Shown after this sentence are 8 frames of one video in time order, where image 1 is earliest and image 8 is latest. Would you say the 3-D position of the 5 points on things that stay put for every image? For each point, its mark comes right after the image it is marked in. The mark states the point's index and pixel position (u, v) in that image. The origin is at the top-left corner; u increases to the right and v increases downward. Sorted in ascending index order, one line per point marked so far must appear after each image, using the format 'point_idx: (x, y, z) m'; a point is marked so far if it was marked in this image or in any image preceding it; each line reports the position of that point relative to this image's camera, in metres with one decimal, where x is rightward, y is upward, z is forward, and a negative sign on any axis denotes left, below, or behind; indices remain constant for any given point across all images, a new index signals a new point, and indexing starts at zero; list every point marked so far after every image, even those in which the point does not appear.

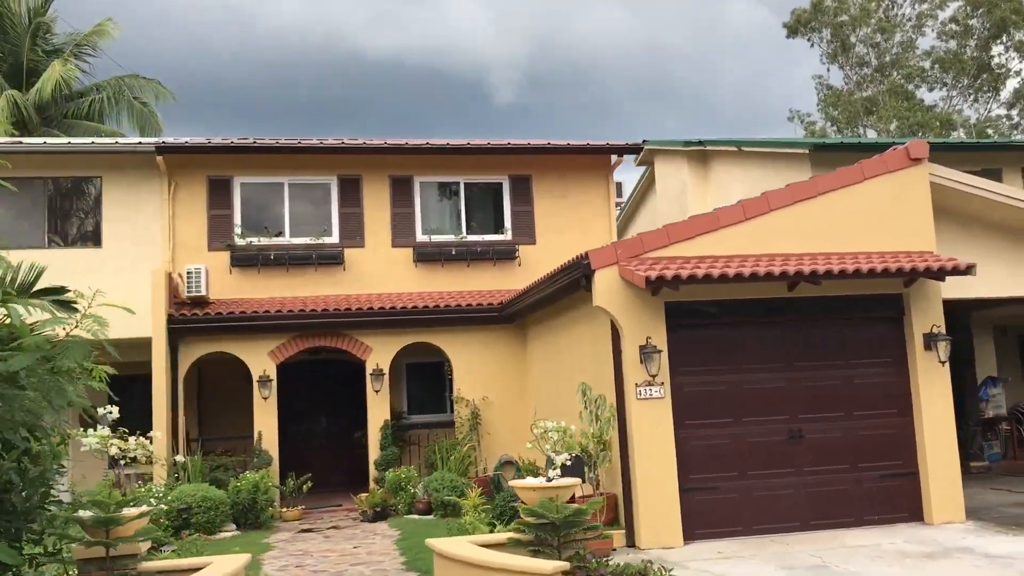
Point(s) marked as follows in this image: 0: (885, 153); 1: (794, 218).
0: (+4.8, +1.7, +10.2) m
1: (+3.6, +0.9, +9.9) m
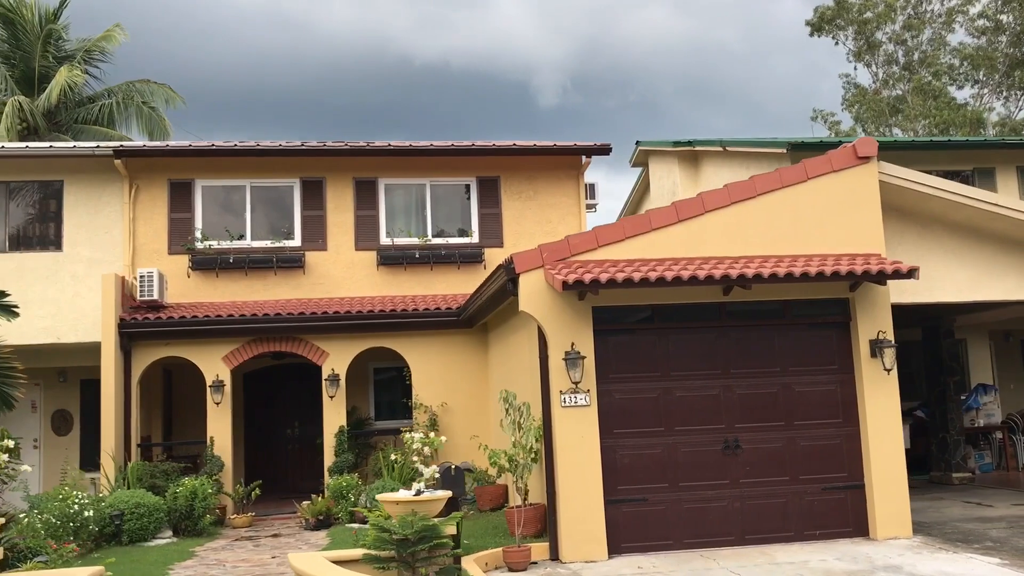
0: (+3.9, +1.7, +9.8) m
1: (+2.6, +0.8, +9.5) m
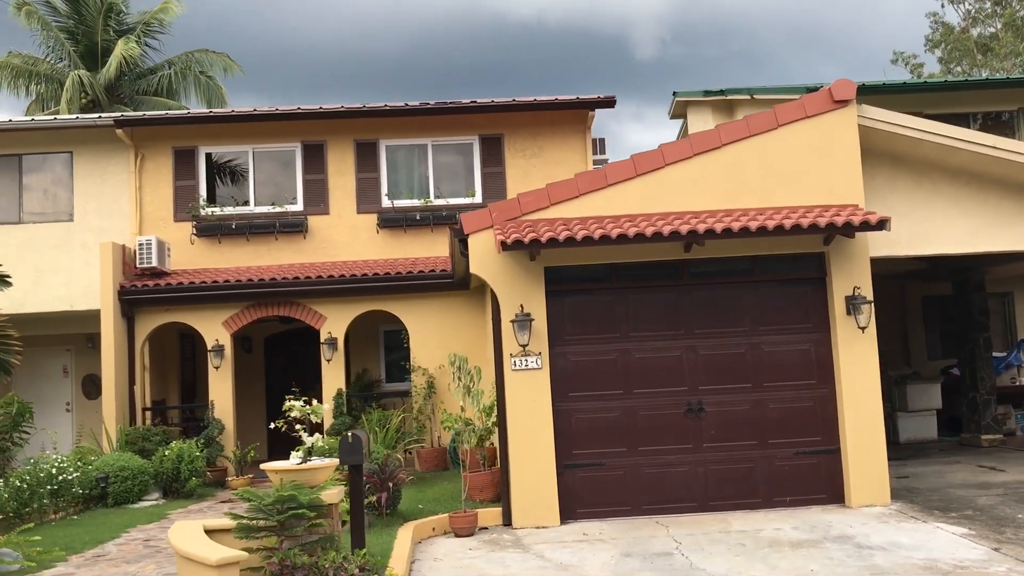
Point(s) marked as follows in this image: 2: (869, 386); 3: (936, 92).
0: (+3.3, +2.2, +9.1) m
1: (+2.1, +1.3, +9.0) m
2: (+4.0, -1.1, +8.8) m
3: (+7.7, +3.6, +14.2) m
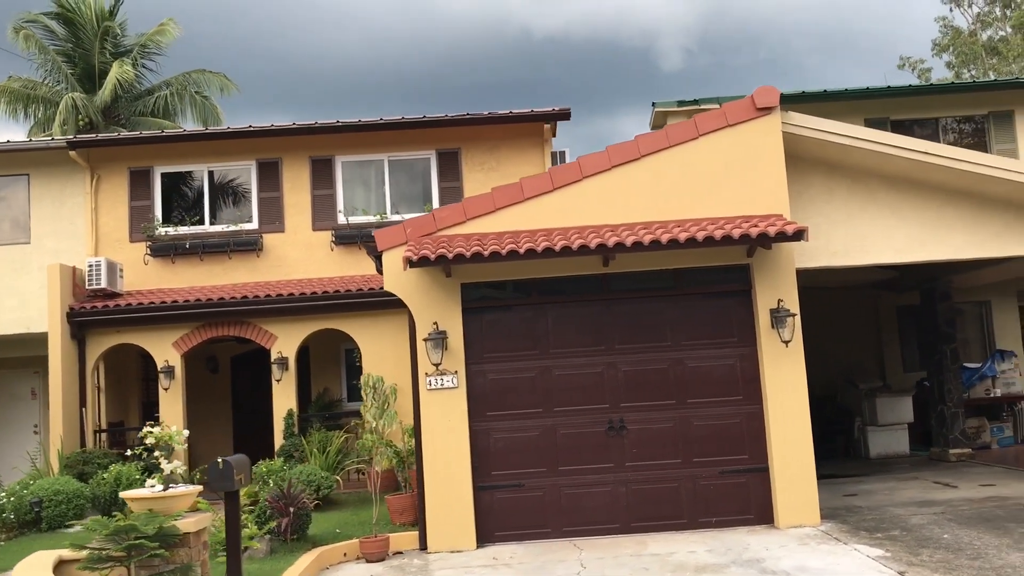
0: (+2.4, +2.1, +8.8) m
1: (+1.1, +1.2, +8.8) m
2: (+3.1, -1.2, +8.5) m
3: (+6.8, +3.4, +14.0) m
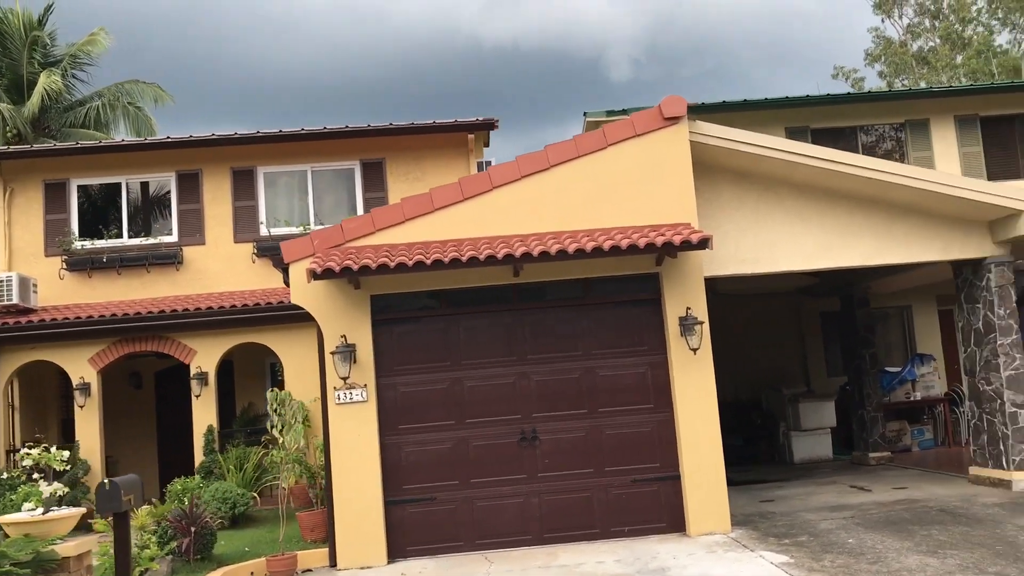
0: (+1.4, +2.0, +8.9) m
1: (+0.1, +1.0, +8.8) m
2: (+2.1, -1.3, +8.6) m
3: (+5.5, +3.3, +14.3) m
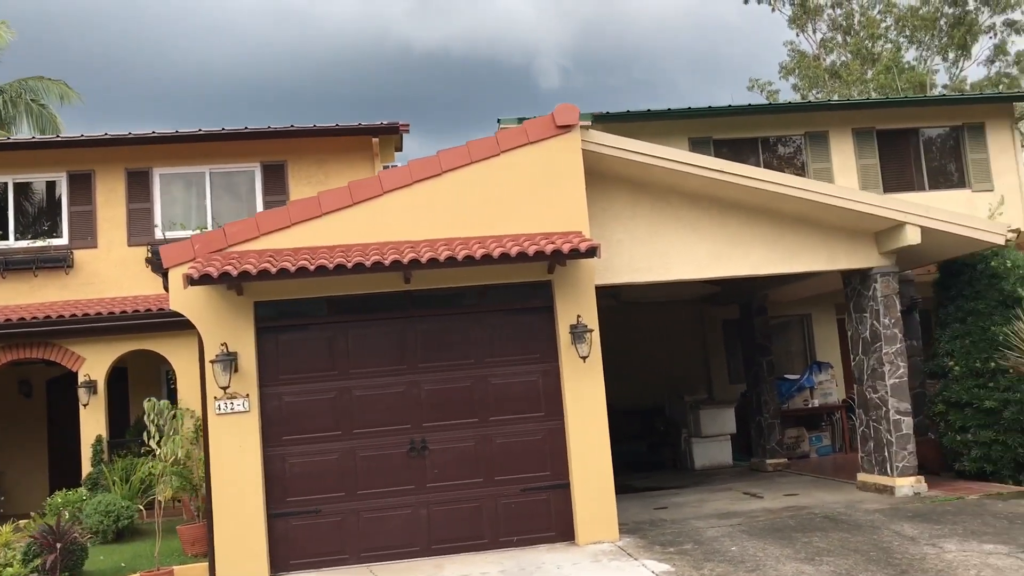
0: (+0.2, +1.9, +8.9) m
1: (-1.1, +1.0, +8.7) m
2: (+0.9, -1.4, +8.6) m
3: (+3.8, +3.1, +14.6) m
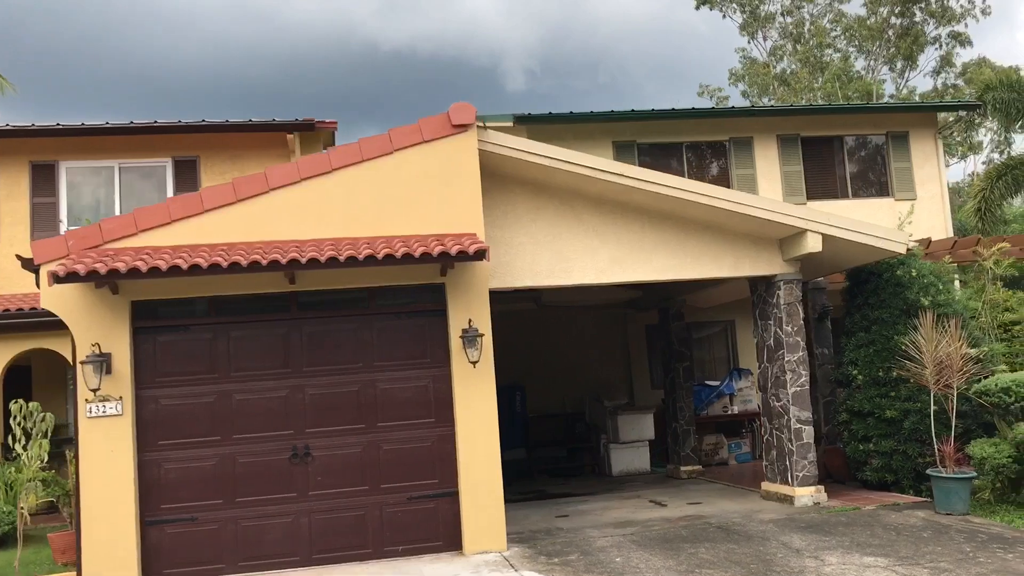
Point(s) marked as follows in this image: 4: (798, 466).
0: (-1.0, +1.9, +8.7) m
1: (-2.3, +1.0, +8.4) m
2: (-0.3, -1.4, +8.4) m
3: (+2.5, +3.0, +14.6) m
4: (+3.5, -2.2, +9.7) m
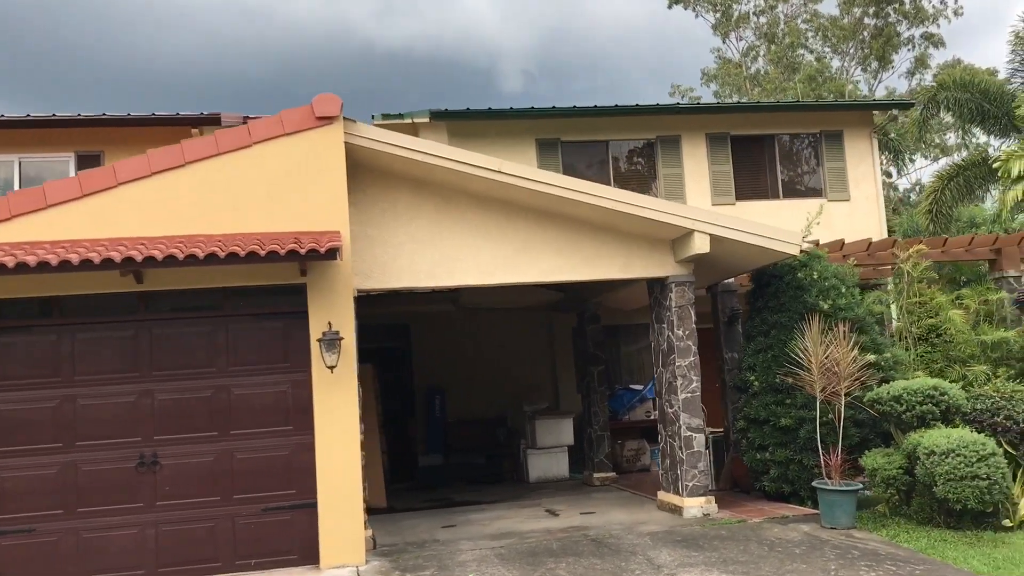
0: (-2.4, +1.9, +8.3) m
1: (-3.7, +1.0, +8.0) m
2: (-1.7, -1.4, +8.0) m
3: (+1.0, +3.0, +14.2) m
4: (+2.1, -2.2, +9.3) m
